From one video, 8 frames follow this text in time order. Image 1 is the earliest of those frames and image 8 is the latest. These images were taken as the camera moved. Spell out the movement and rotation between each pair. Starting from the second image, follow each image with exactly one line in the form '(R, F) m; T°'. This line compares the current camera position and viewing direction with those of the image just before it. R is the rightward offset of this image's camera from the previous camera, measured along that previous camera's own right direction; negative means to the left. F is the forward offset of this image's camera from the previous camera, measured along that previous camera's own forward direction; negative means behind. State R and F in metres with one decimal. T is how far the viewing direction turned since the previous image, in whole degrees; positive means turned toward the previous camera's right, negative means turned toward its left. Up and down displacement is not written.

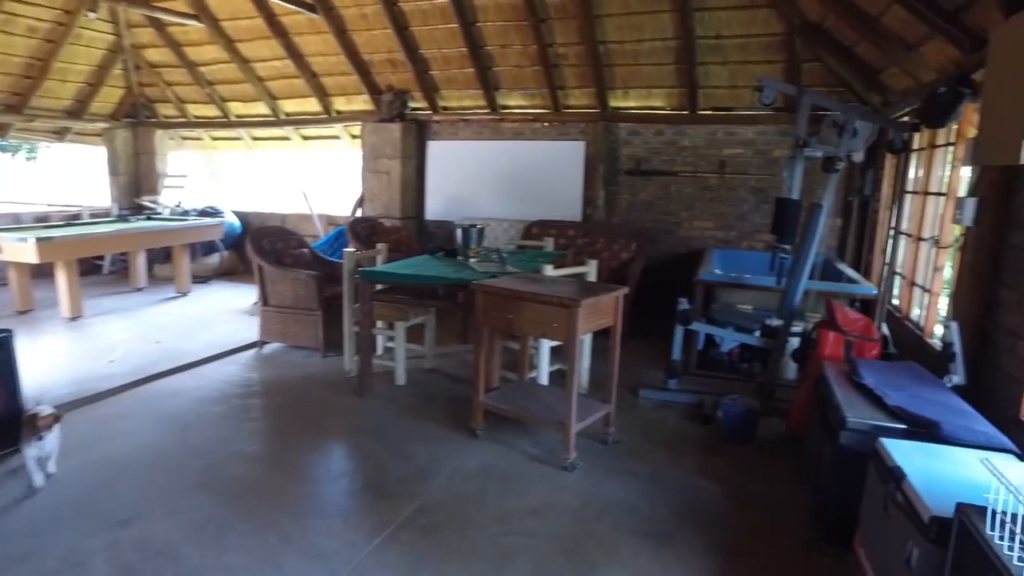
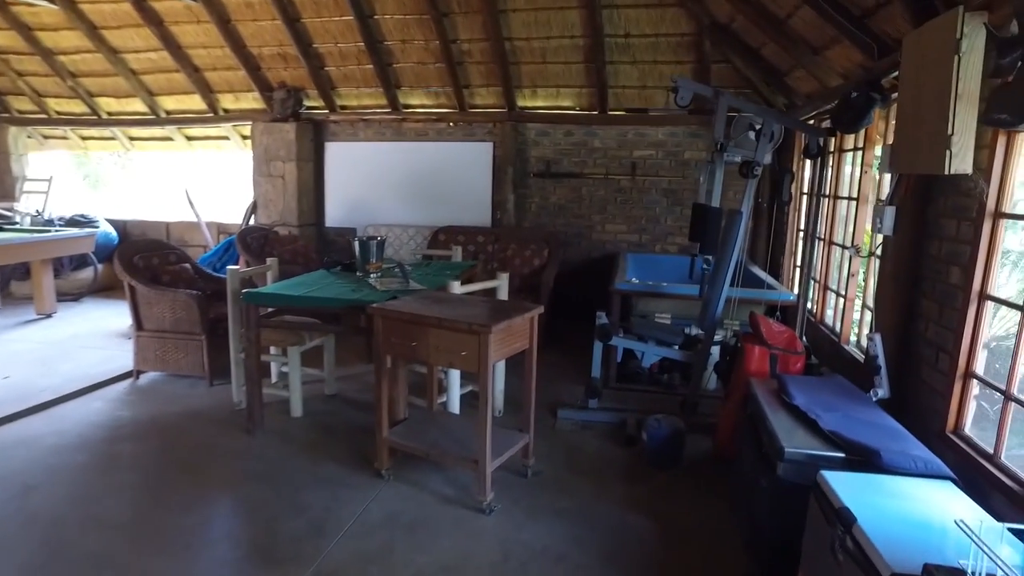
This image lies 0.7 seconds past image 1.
(0.0, +0.3) m; +7°
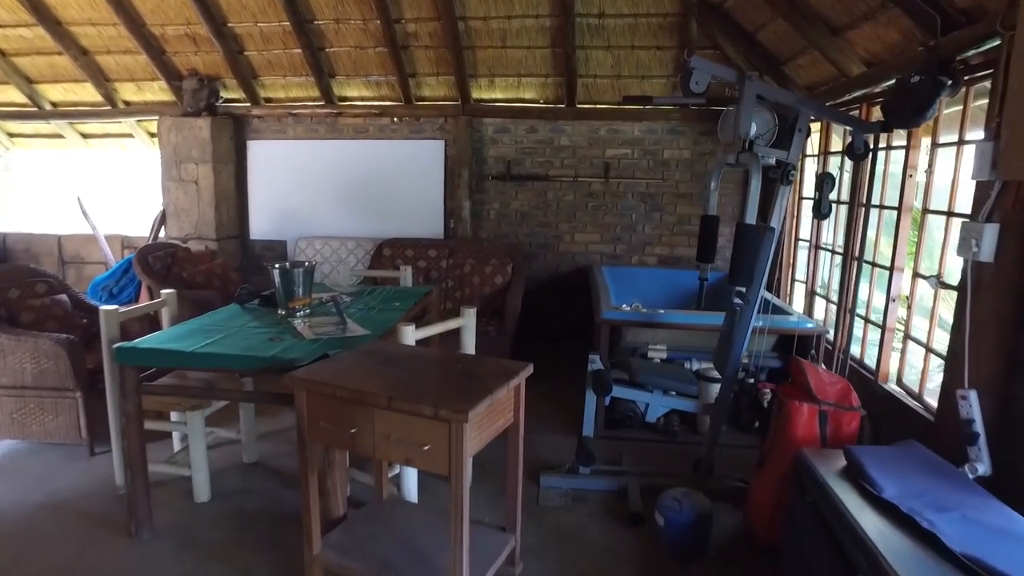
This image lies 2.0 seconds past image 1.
(-0.1, +0.8) m; +5°
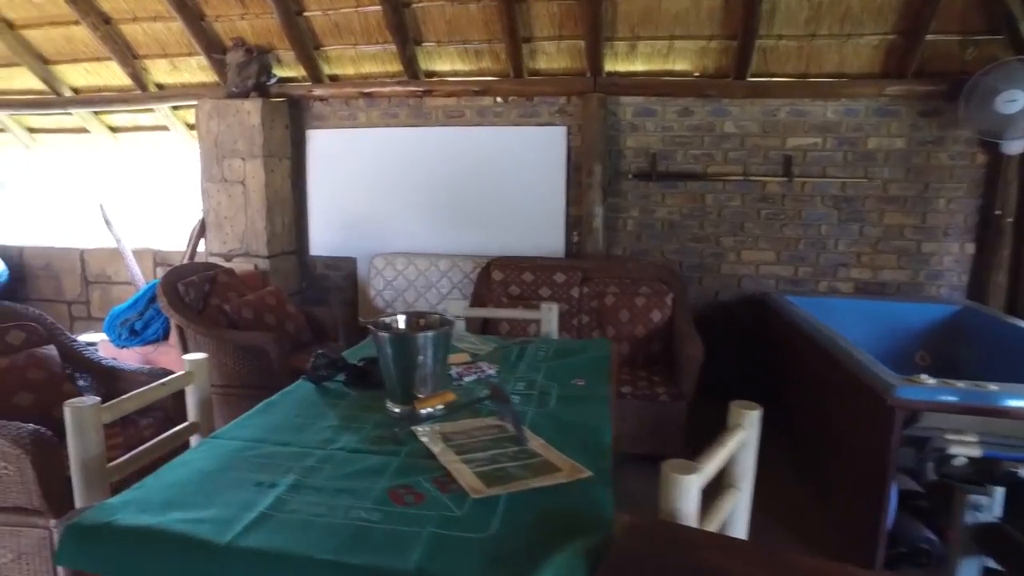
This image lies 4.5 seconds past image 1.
(-0.6, +1.3) m; -3°
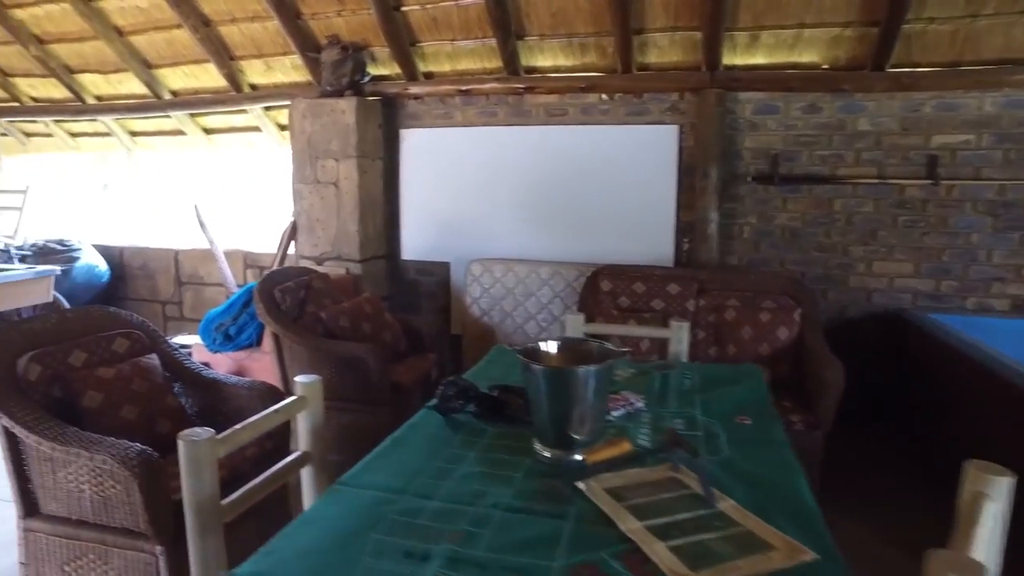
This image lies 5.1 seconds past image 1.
(-0.2, +0.2) m; -5°
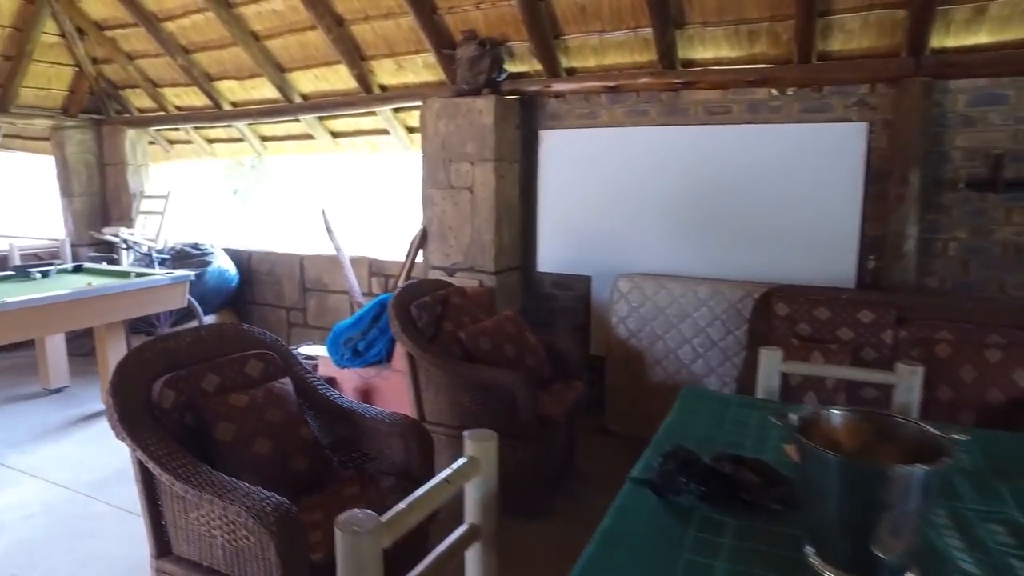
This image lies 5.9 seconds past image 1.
(-0.2, +0.4) m; -8°
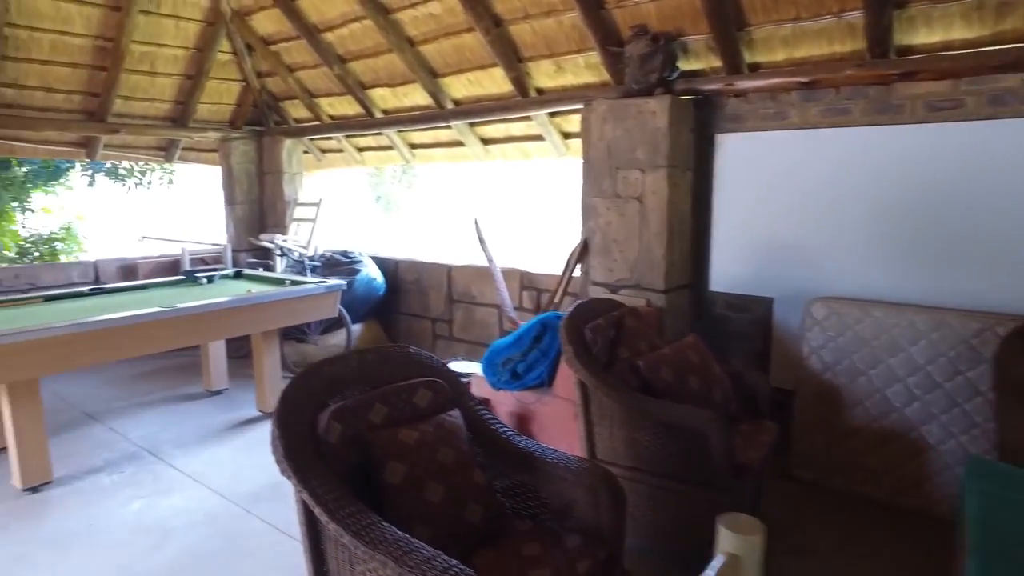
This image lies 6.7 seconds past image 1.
(-0.2, +0.3) m; -10°
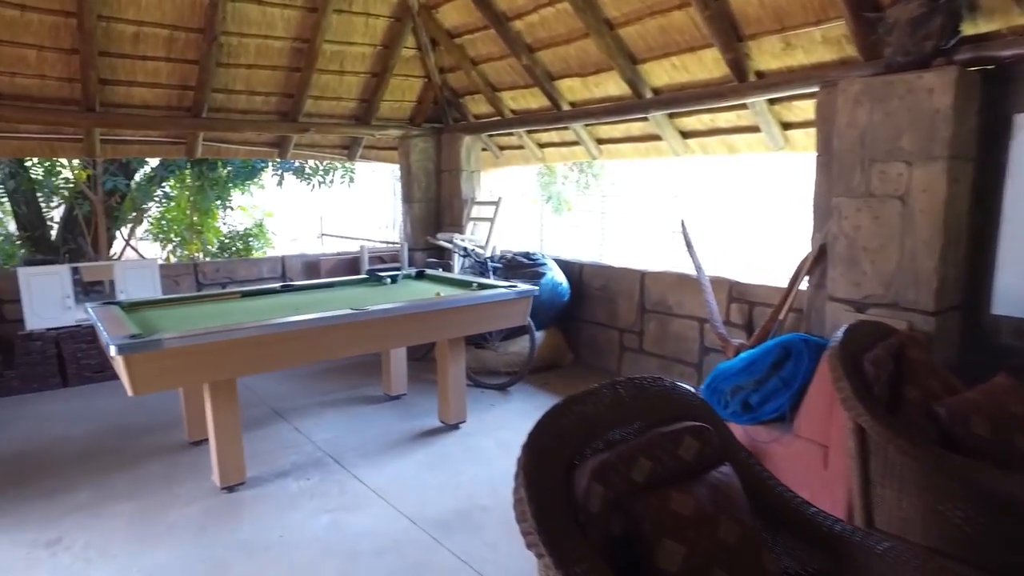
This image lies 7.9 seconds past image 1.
(-0.3, +0.4) m; -12°
